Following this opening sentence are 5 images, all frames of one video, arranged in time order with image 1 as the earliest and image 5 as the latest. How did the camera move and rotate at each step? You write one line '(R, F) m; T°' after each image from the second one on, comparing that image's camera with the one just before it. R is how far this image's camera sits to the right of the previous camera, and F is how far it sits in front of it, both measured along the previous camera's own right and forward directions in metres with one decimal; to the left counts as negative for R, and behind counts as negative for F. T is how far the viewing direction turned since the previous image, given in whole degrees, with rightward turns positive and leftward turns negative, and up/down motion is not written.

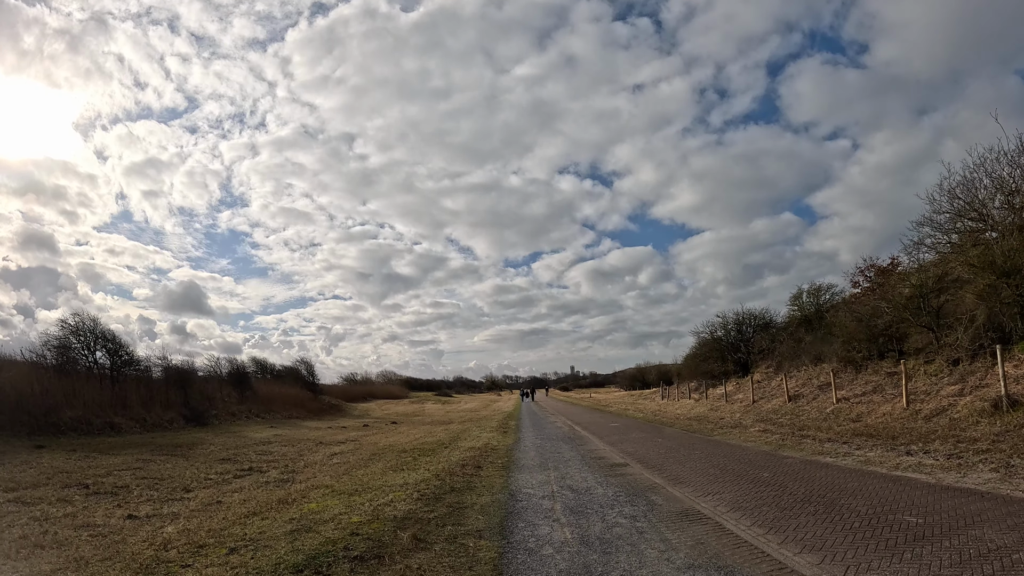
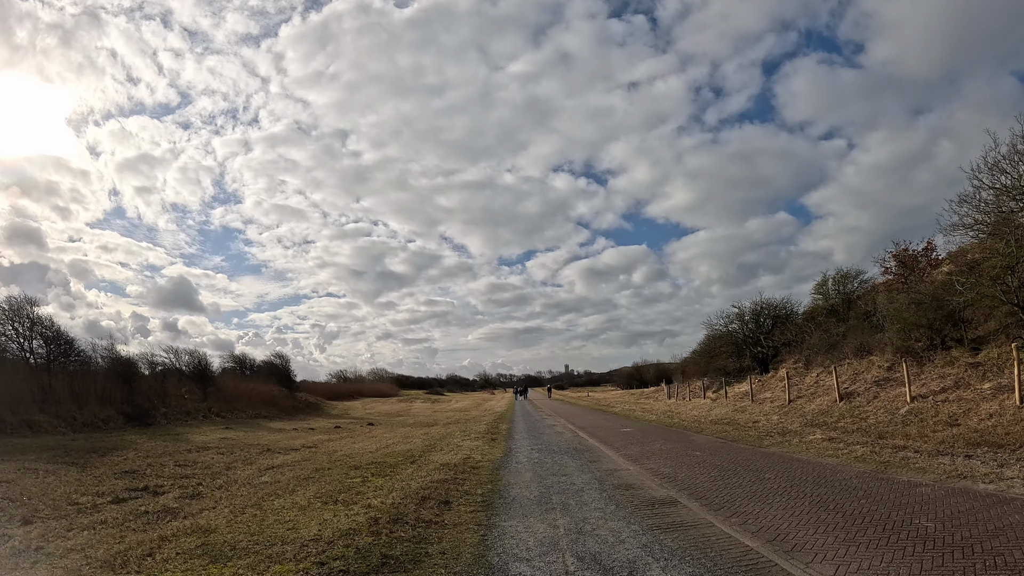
(+0.1, +4.1) m; +1°
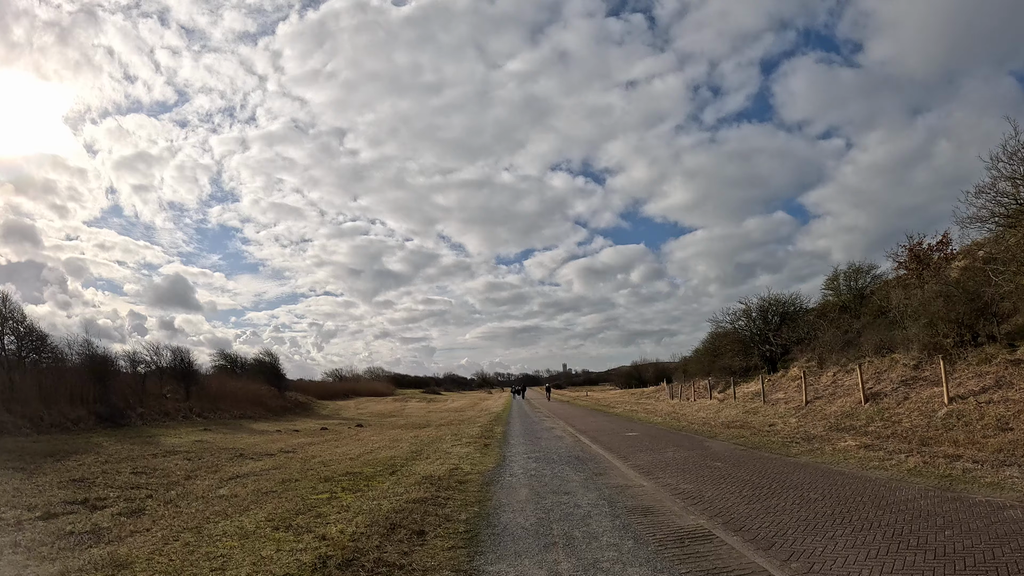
(+0.1, +1.6) m; 0°
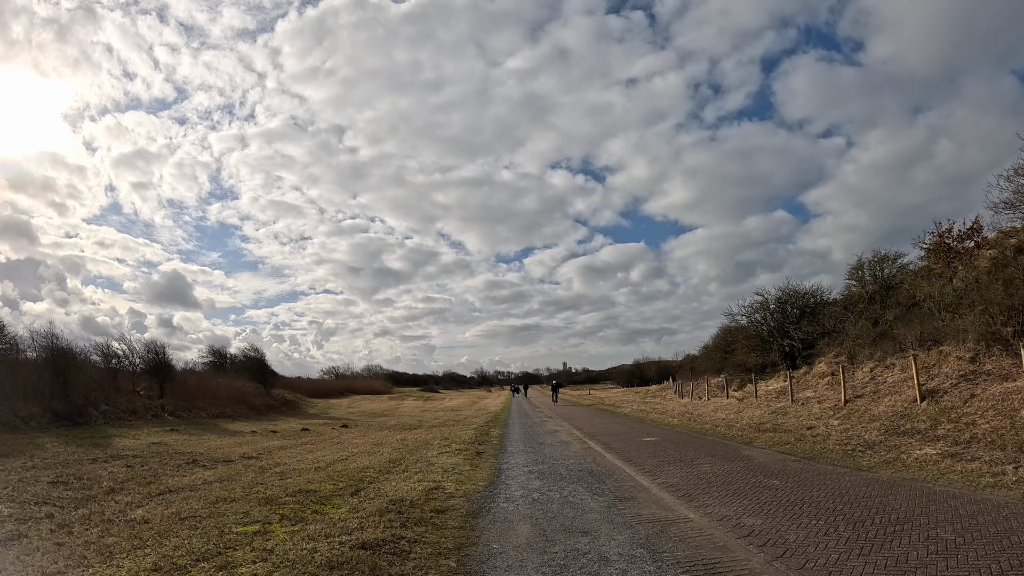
(0.0, +2.5) m; 0°
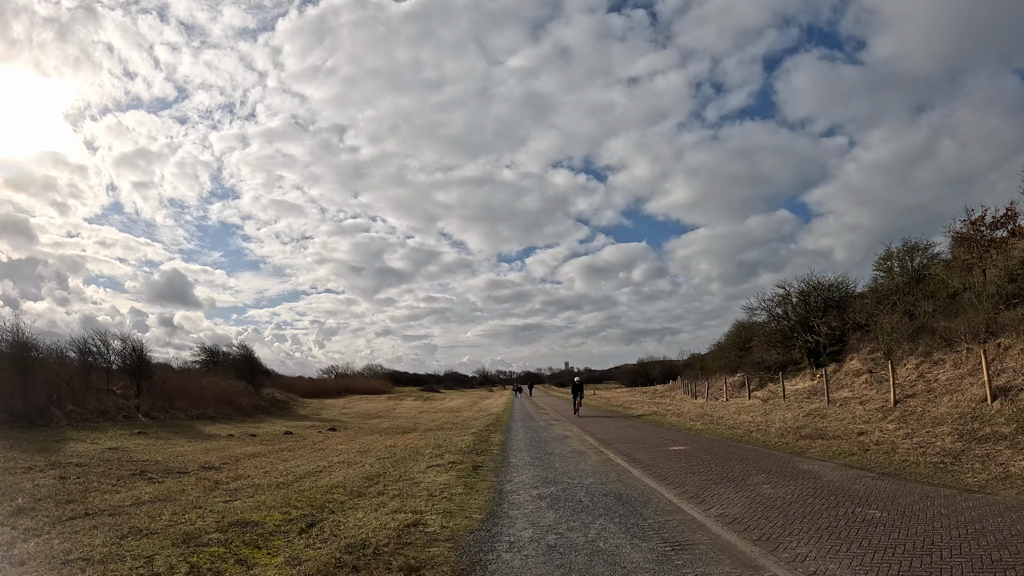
(-0.1, +2.2) m; 0°
